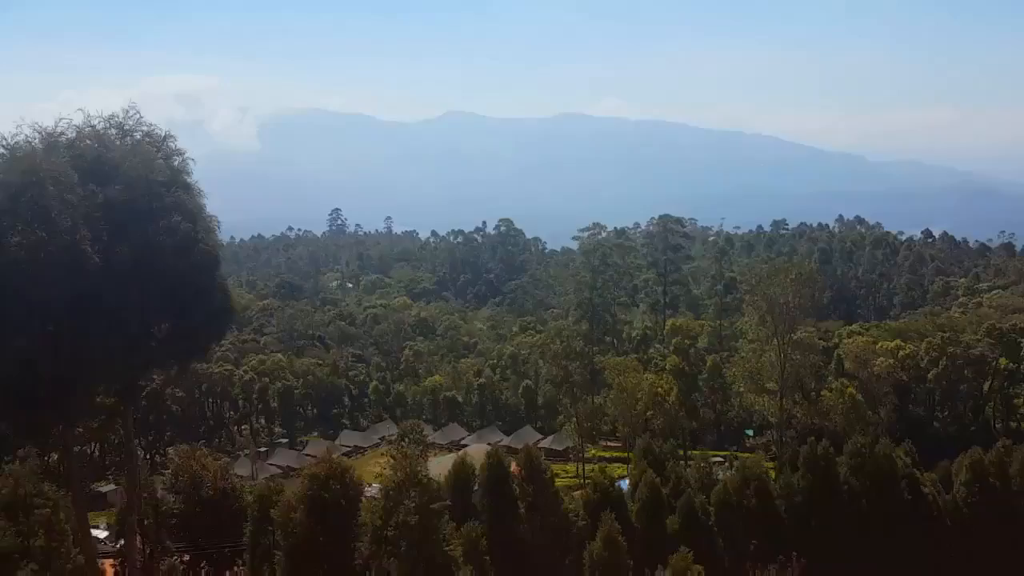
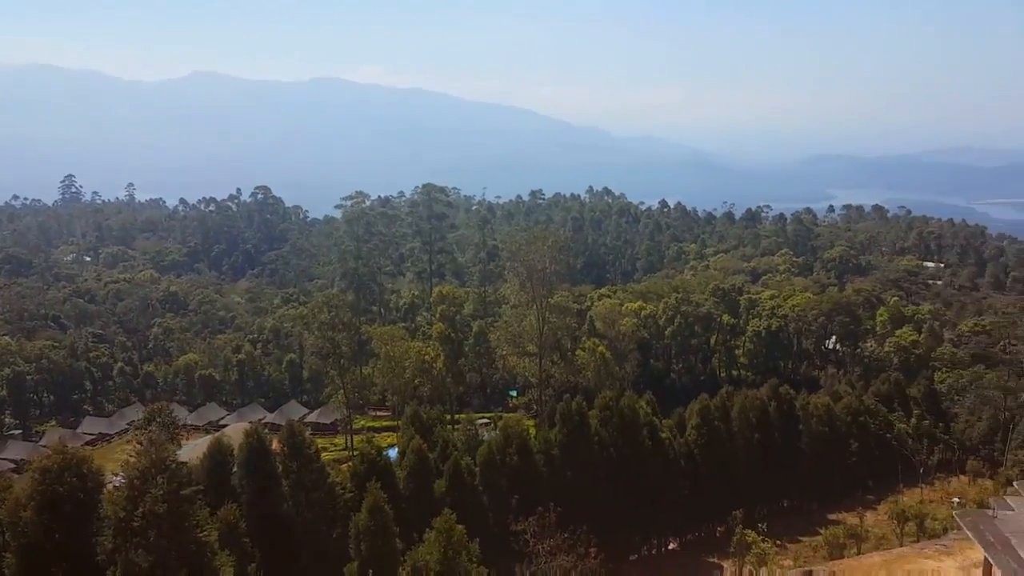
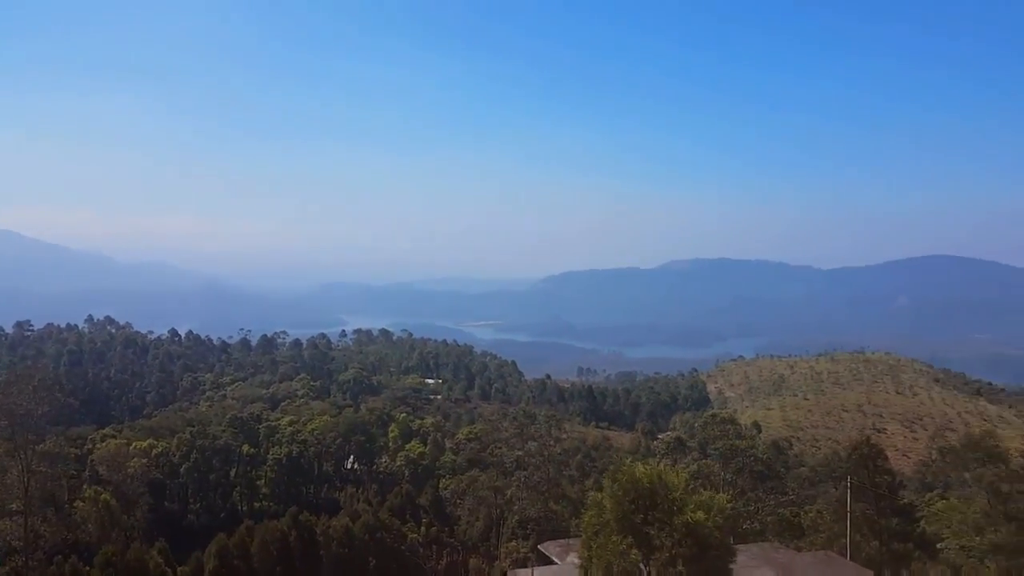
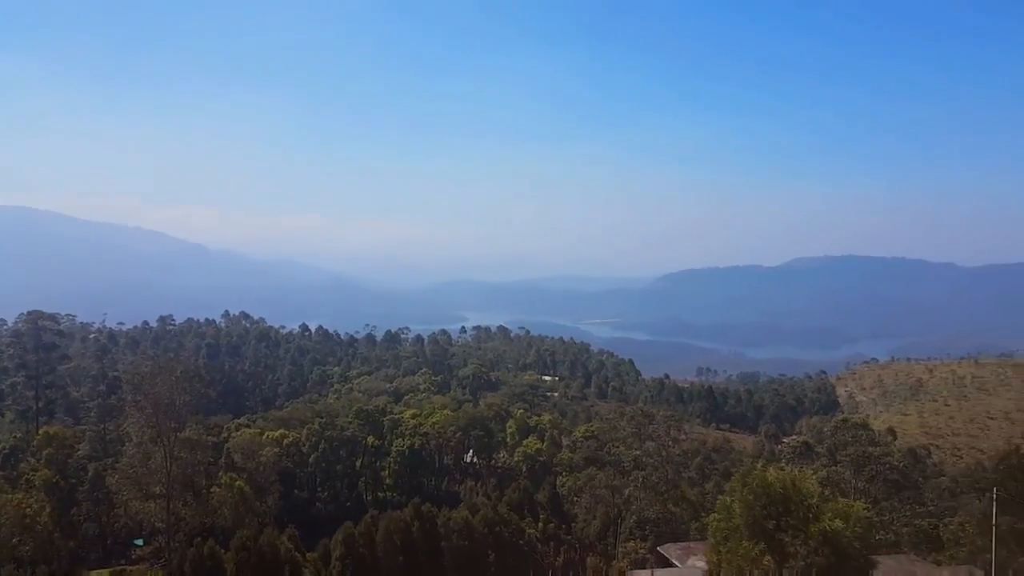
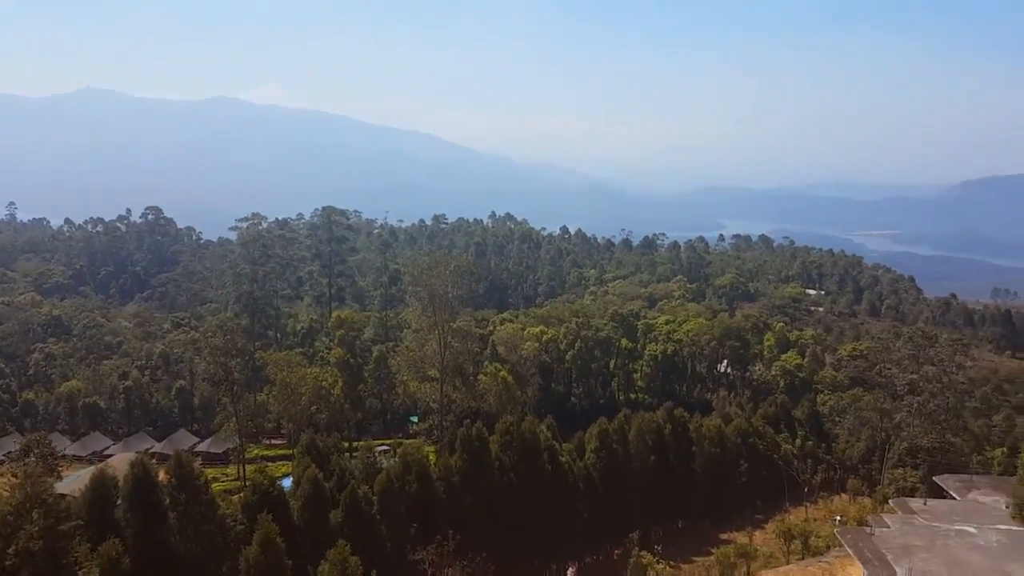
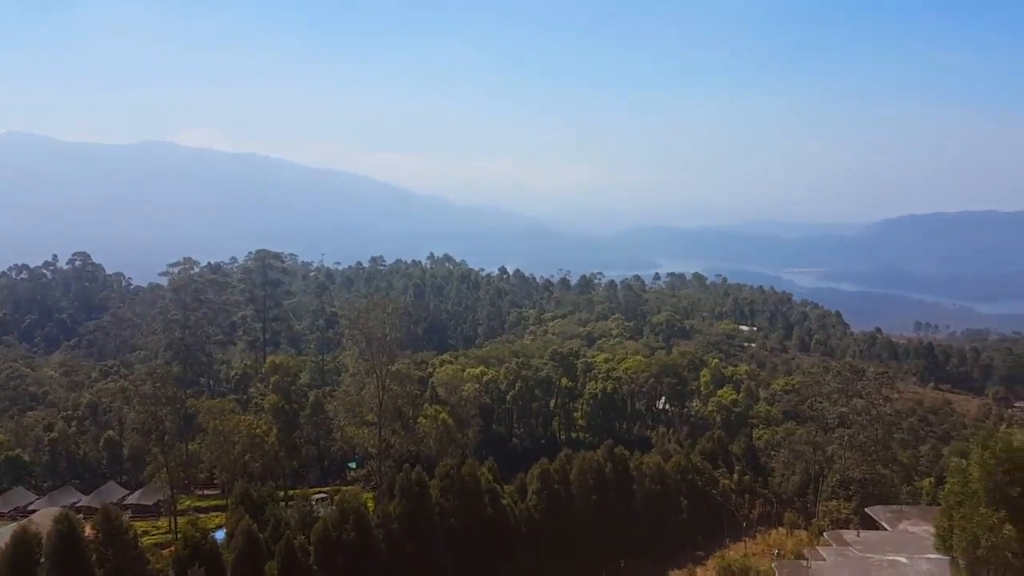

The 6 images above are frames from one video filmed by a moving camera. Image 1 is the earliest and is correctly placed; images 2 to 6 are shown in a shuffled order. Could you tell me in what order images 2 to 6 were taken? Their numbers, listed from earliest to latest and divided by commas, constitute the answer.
2, 5, 6, 4, 3
